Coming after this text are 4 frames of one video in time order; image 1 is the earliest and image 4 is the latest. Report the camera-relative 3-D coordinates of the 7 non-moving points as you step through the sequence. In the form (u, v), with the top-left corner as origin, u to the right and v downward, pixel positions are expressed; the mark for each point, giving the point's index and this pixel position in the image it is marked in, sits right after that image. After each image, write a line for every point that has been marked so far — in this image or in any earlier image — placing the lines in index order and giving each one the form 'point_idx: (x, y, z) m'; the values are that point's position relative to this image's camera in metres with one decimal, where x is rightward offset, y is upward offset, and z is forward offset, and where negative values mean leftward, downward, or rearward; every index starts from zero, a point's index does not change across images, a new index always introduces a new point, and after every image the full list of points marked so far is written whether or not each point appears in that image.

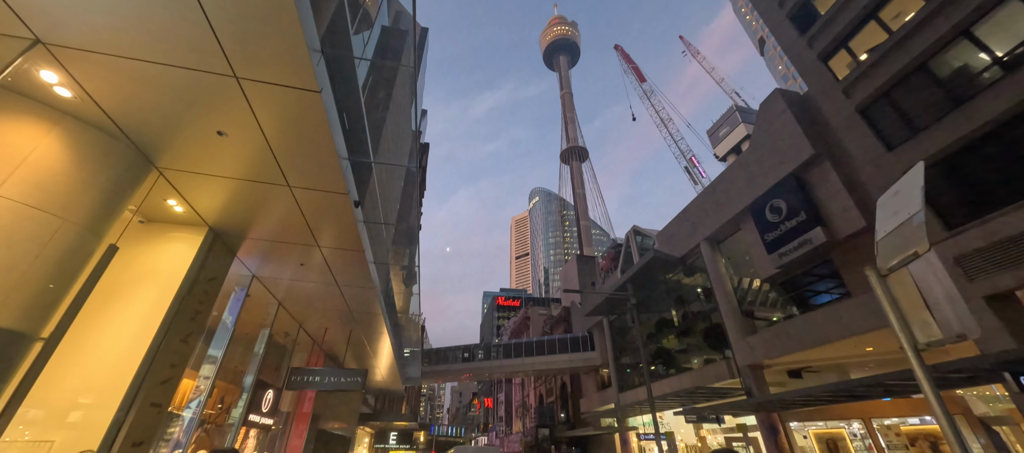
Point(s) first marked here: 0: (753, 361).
0: (+10.7, -6.0, +16.8) m
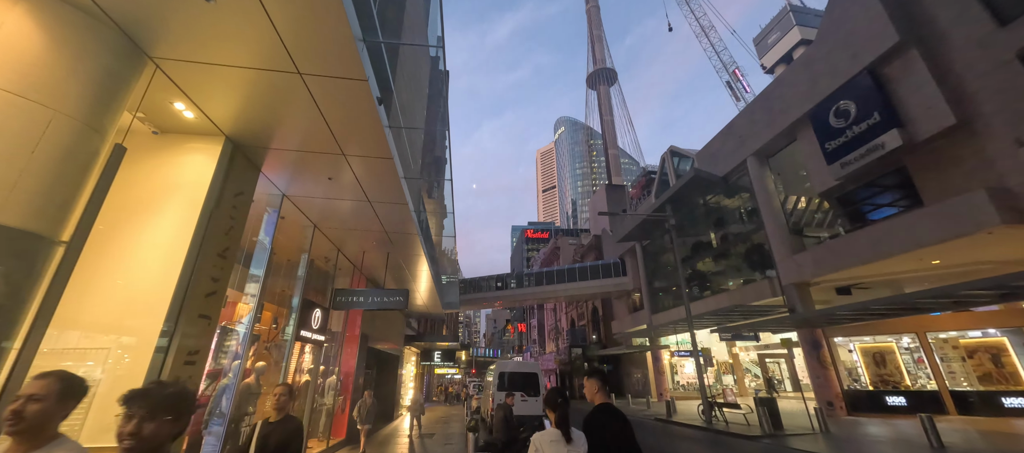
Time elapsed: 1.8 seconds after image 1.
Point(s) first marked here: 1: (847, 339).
0: (+12.3, -2.2, +16.1) m
1: (+14.0, -4.7, +15.9) m
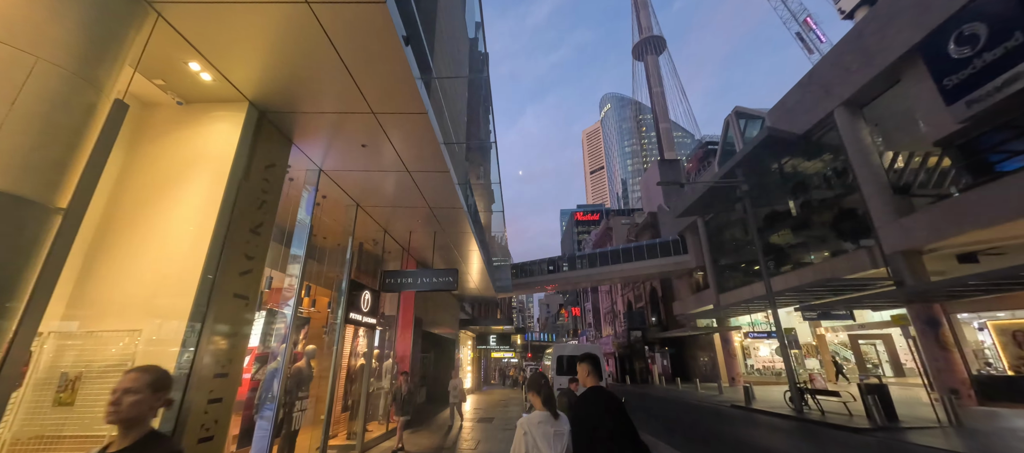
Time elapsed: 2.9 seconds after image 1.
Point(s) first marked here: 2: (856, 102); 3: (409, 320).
0: (+14.3, -0.7, +13.6) m
1: (+16.2, -3.1, +13.2) m
2: (+15.0, +5.4, +16.5) m
3: (-3.1, -2.8, +11.4) m
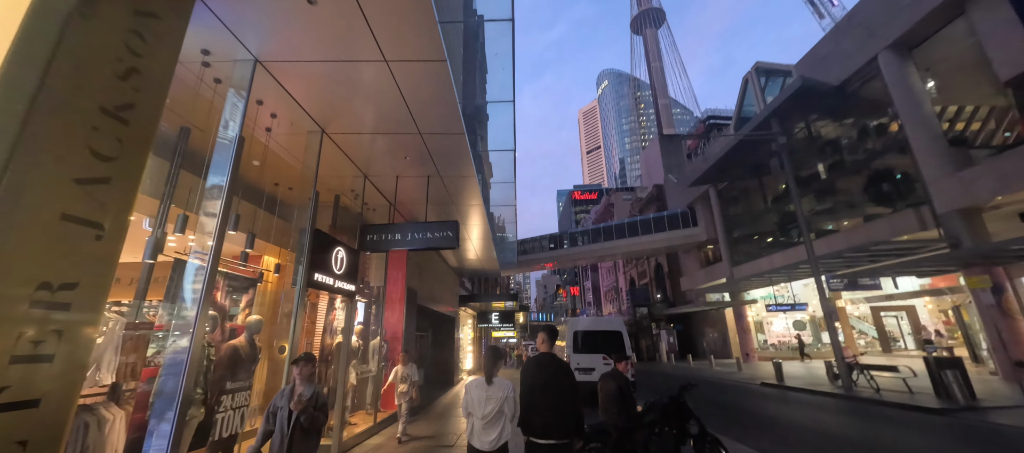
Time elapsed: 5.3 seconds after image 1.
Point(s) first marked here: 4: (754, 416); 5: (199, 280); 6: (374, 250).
0: (+14.5, +0.8, +12.0) m
1: (+16.4, -1.6, +11.7) m
2: (+15.1, +7.0, +14.5) m
3: (-2.8, -1.6, +9.6) m
4: (+5.8, -4.5, +8.9) m
5: (-3.1, -0.6, +3.8) m
6: (-2.6, -0.5, +7.0) m
